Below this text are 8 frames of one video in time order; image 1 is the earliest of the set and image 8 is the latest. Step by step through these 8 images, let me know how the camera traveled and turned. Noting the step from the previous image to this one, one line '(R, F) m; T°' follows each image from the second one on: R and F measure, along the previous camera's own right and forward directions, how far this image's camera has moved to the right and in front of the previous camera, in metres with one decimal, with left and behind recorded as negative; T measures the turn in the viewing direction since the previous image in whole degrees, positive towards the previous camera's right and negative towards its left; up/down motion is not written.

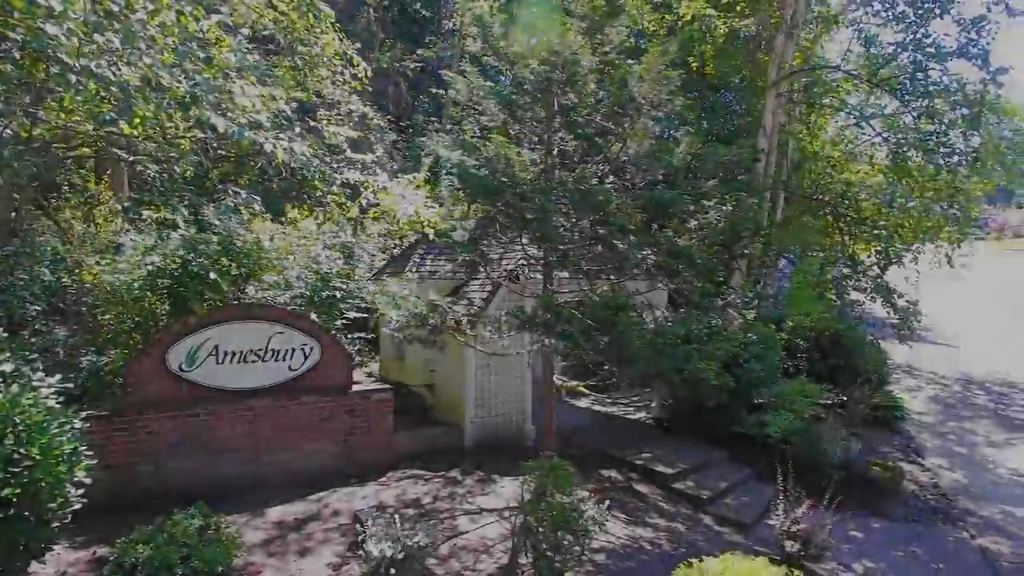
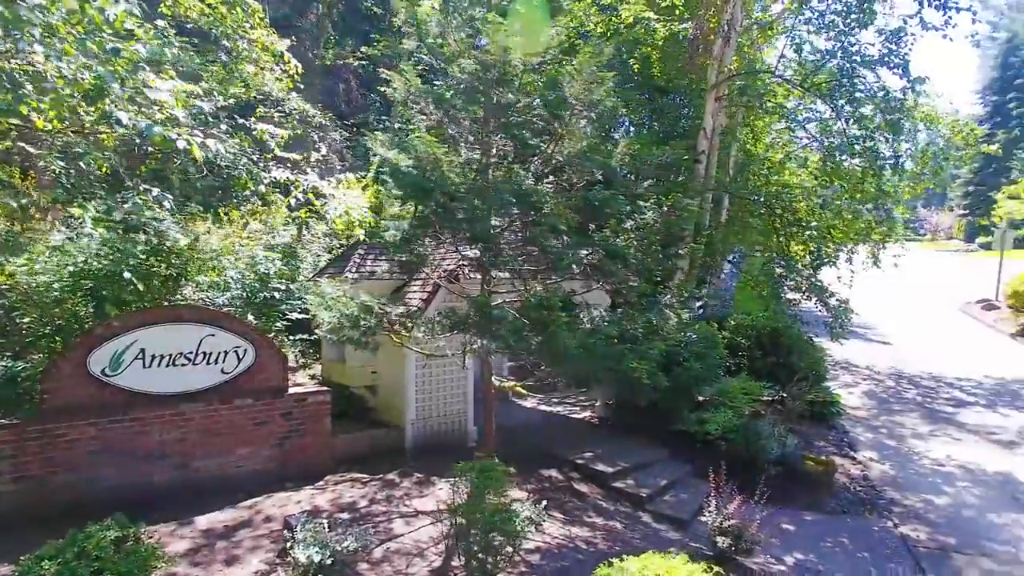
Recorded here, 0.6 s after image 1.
(+0.2, 0.0) m; +4°
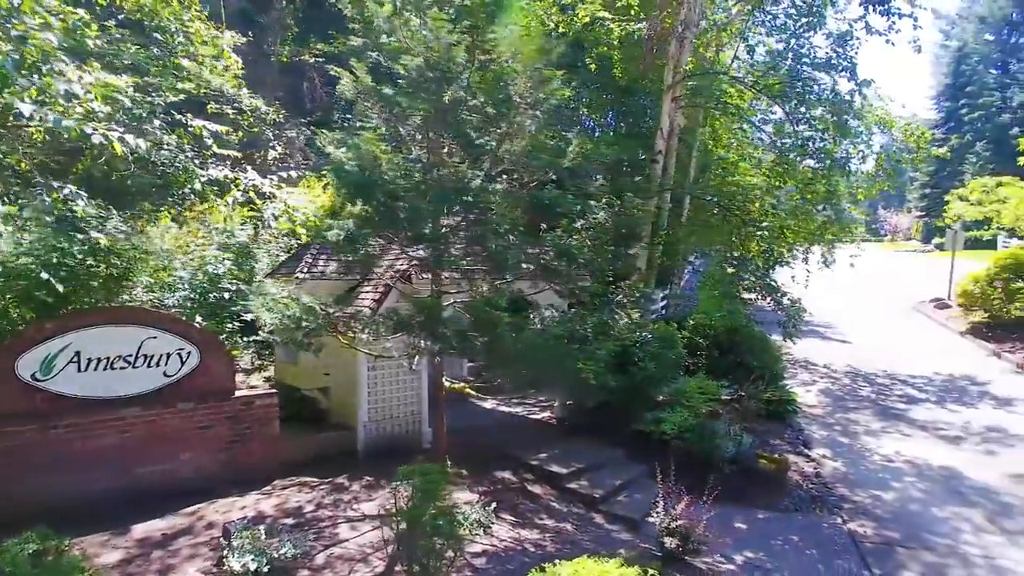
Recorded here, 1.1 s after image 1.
(+0.2, +0.1) m; +2°
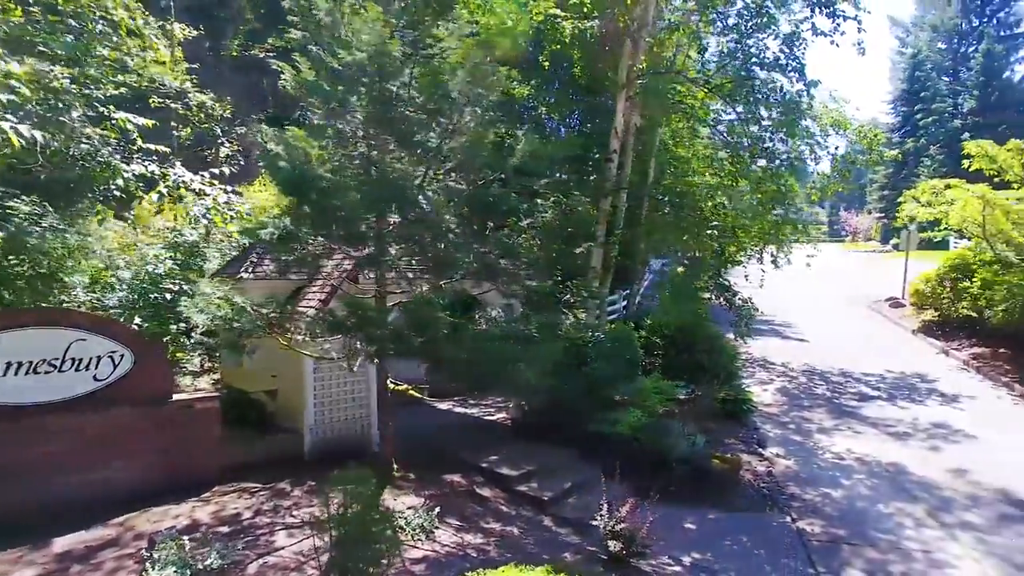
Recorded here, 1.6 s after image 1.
(+0.2, +0.1) m; +3°
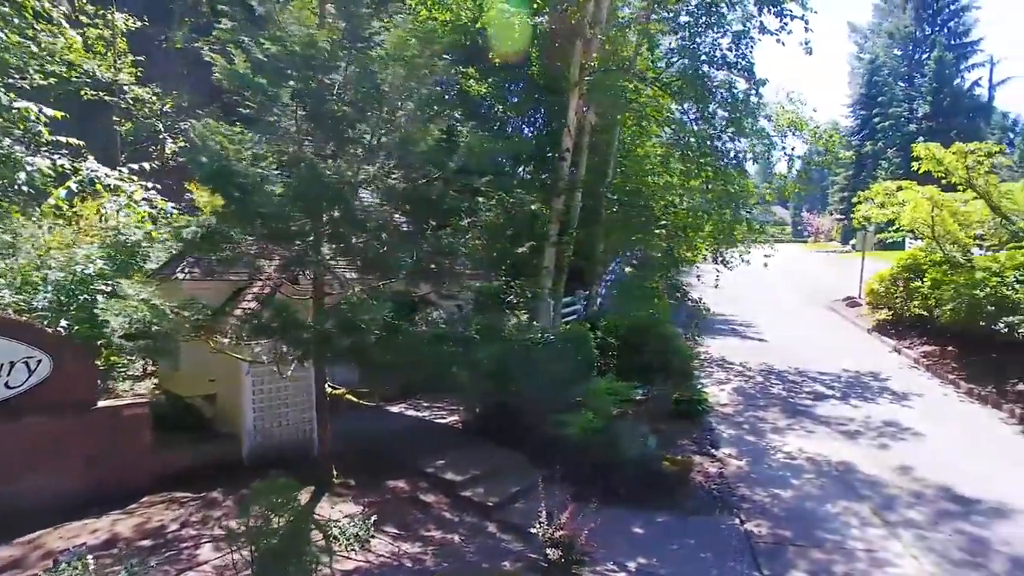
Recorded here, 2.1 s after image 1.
(+0.3, +0.2) m; +3°
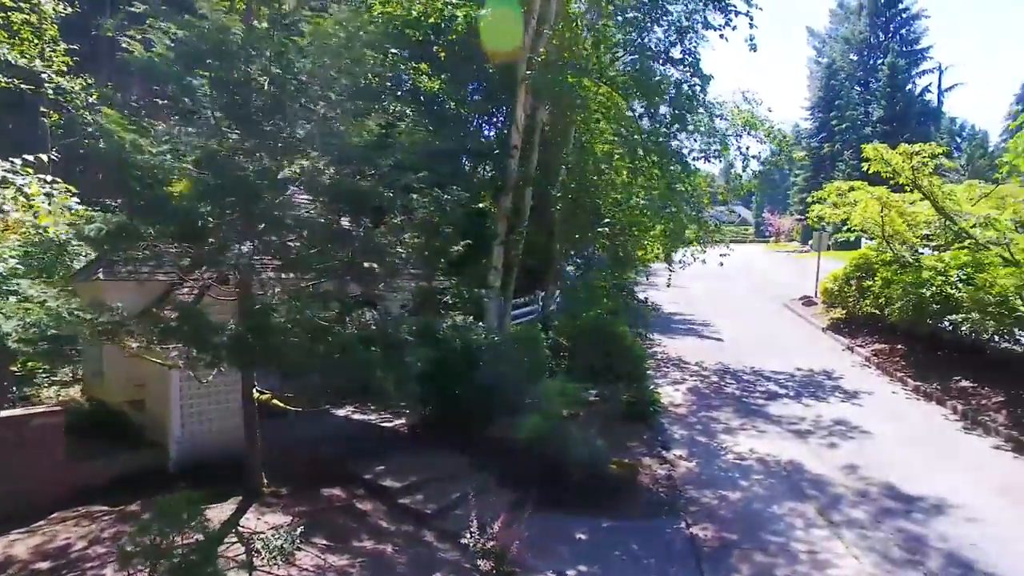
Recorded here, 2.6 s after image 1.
(+0.3, +0.2) m; +3°
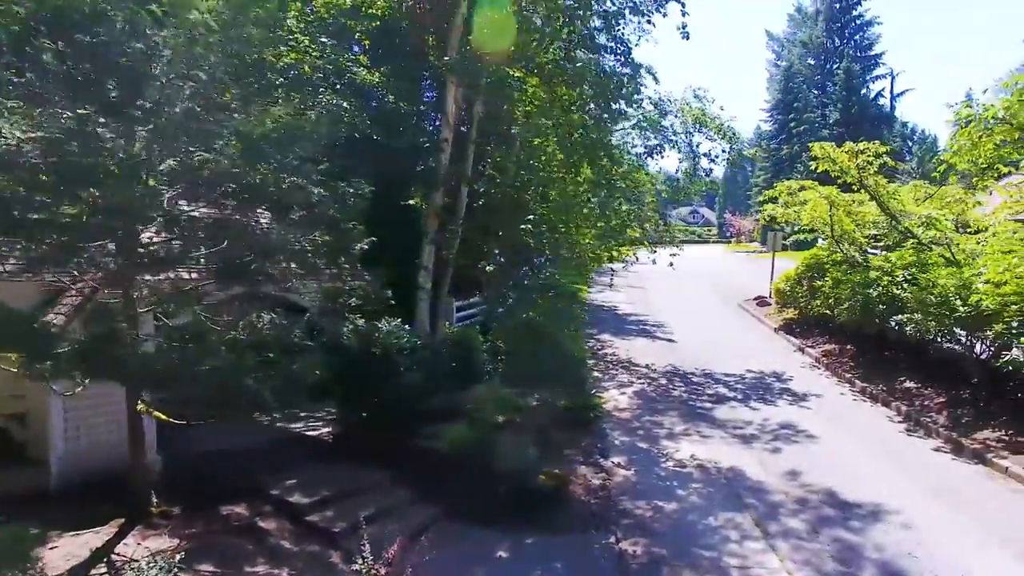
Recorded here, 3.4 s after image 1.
(+0.5, +0.4) m; +3°
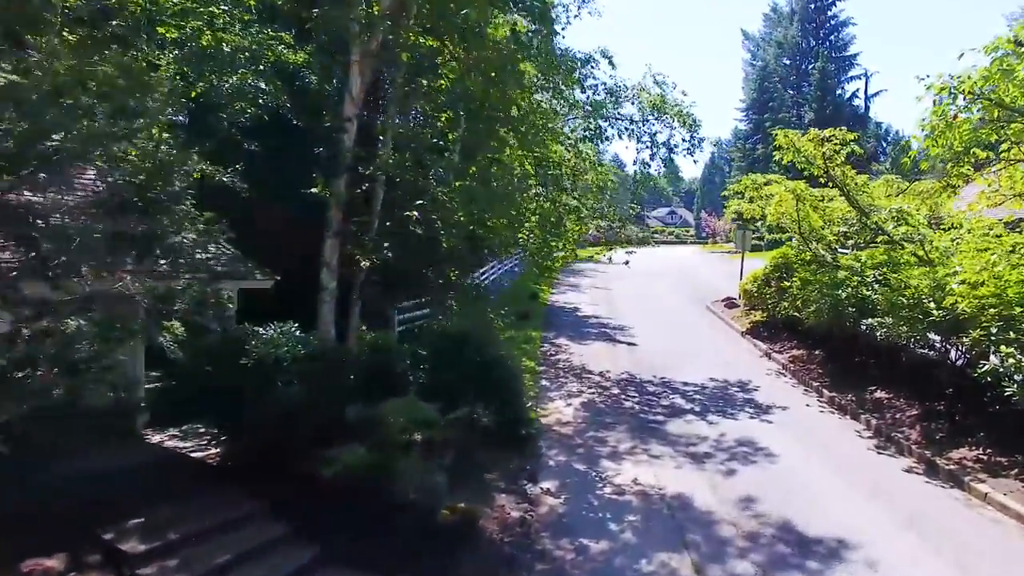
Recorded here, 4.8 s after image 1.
(+0.8, +1.2) m; +2°
